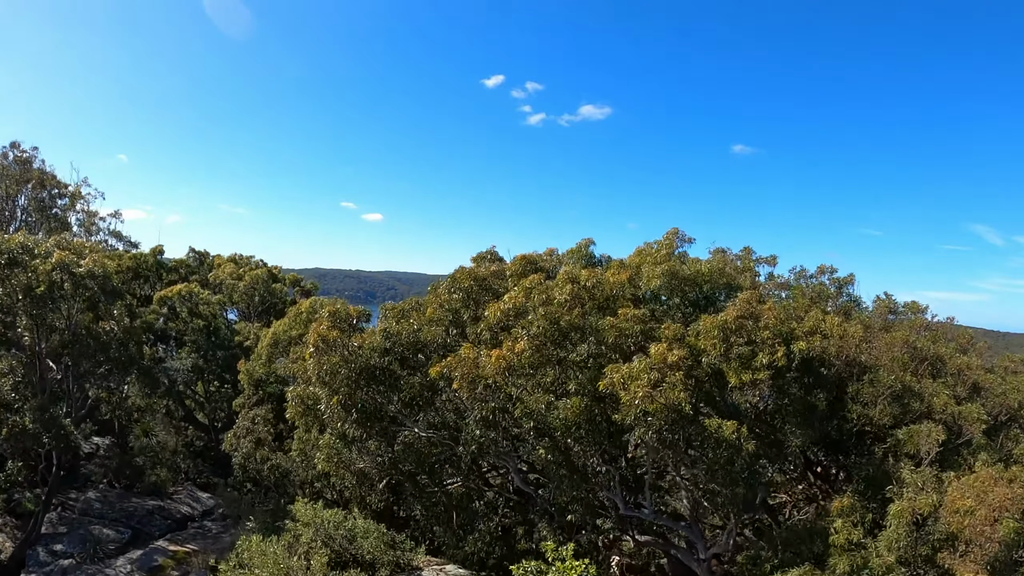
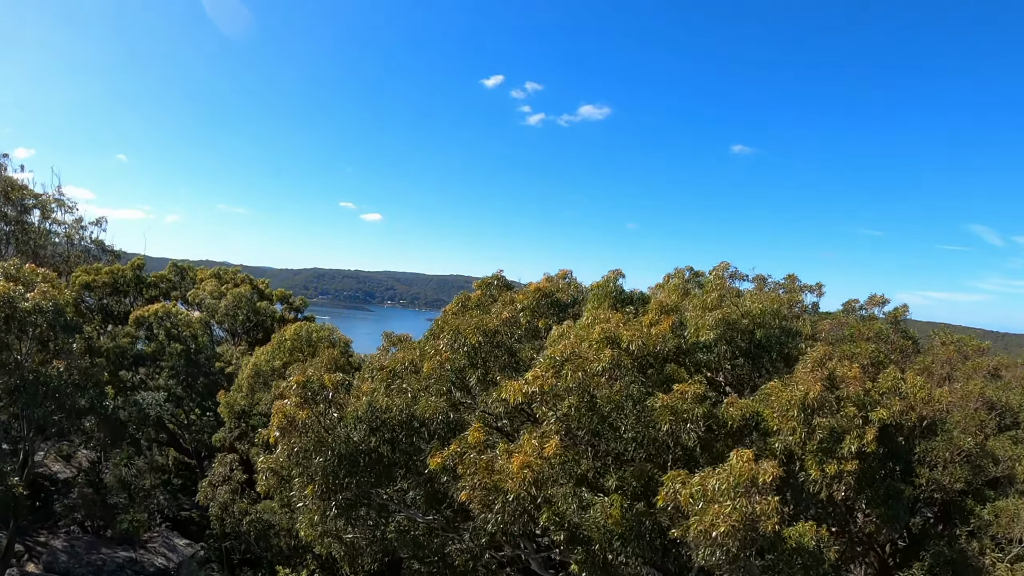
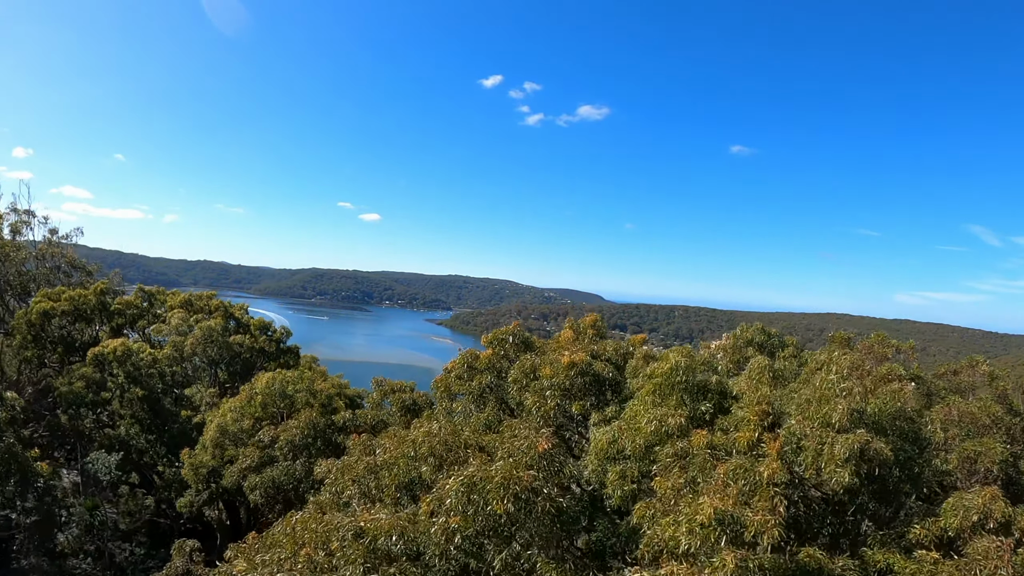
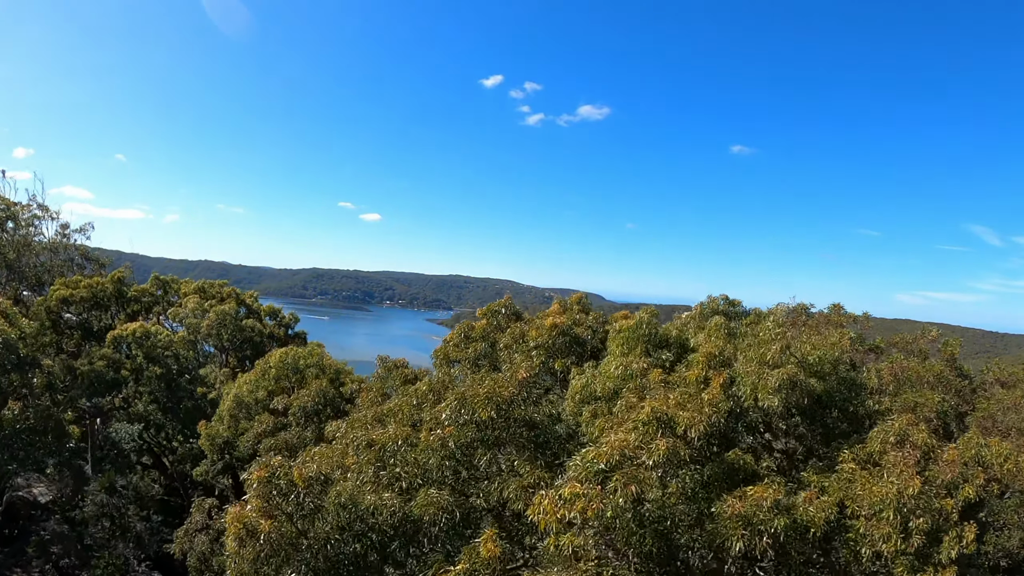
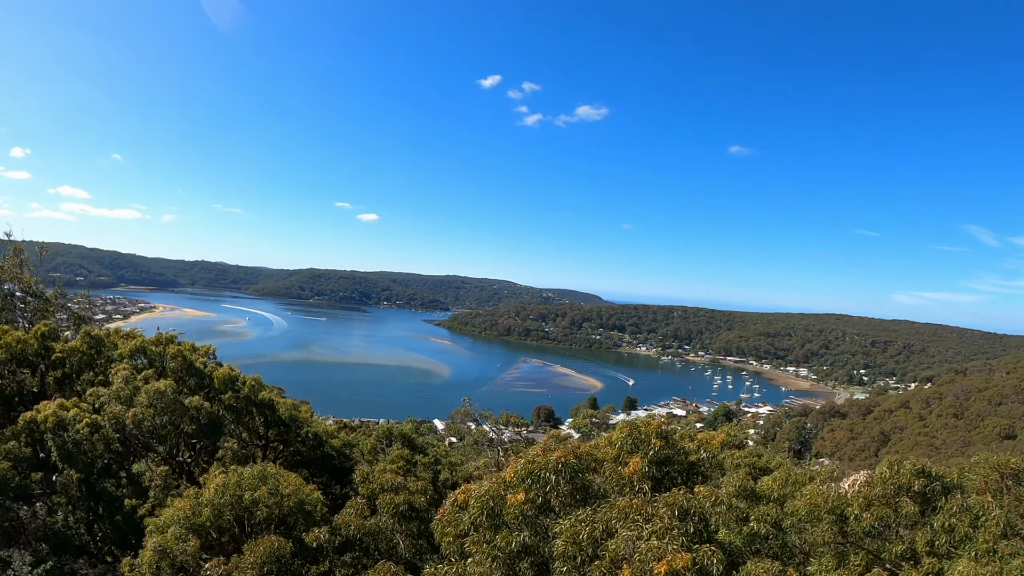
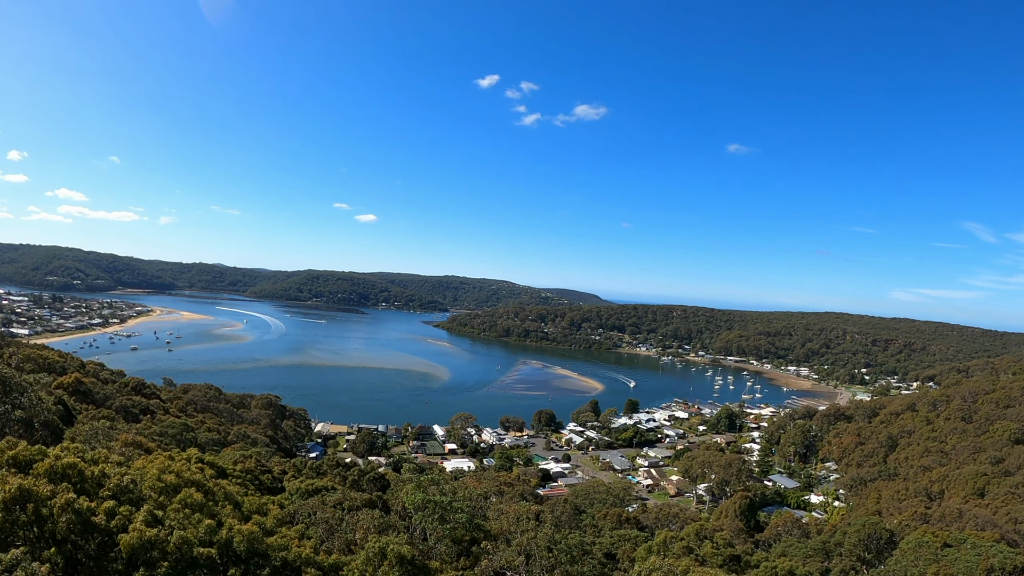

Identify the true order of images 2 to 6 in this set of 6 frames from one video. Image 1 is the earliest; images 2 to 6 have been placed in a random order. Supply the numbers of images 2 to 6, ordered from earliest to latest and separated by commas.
2, 4, 3, 5, 6
